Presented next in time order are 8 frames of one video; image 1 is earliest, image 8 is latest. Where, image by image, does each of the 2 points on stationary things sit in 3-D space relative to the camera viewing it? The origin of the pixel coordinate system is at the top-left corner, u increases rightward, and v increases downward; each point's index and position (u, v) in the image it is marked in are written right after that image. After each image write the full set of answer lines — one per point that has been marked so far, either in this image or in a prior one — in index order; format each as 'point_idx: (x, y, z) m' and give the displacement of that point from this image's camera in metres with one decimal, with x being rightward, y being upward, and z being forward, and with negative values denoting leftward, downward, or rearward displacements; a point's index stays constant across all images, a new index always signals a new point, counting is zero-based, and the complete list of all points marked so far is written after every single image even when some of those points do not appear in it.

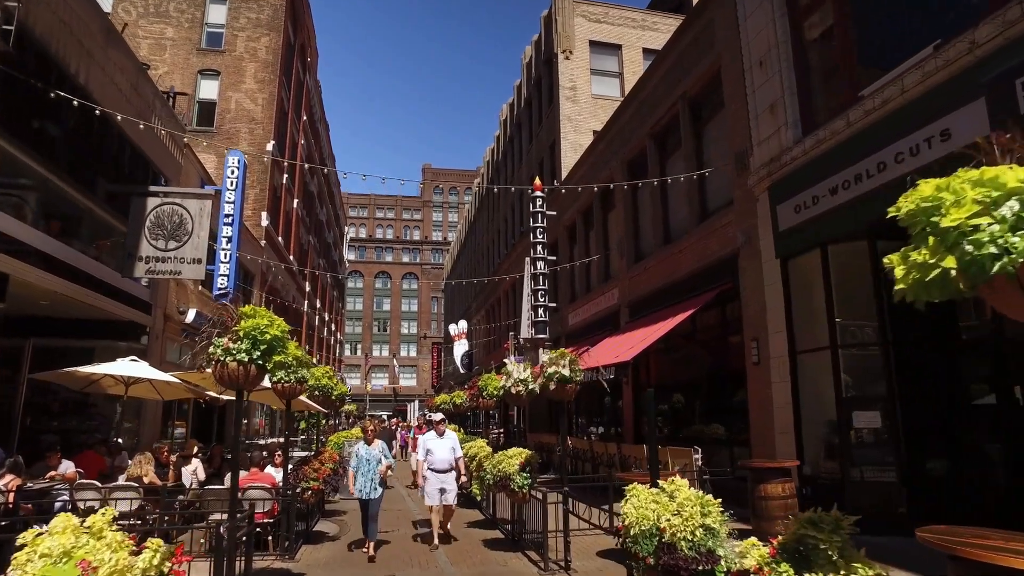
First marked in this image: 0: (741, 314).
0: (+5.0, -0.5, +12.4) m
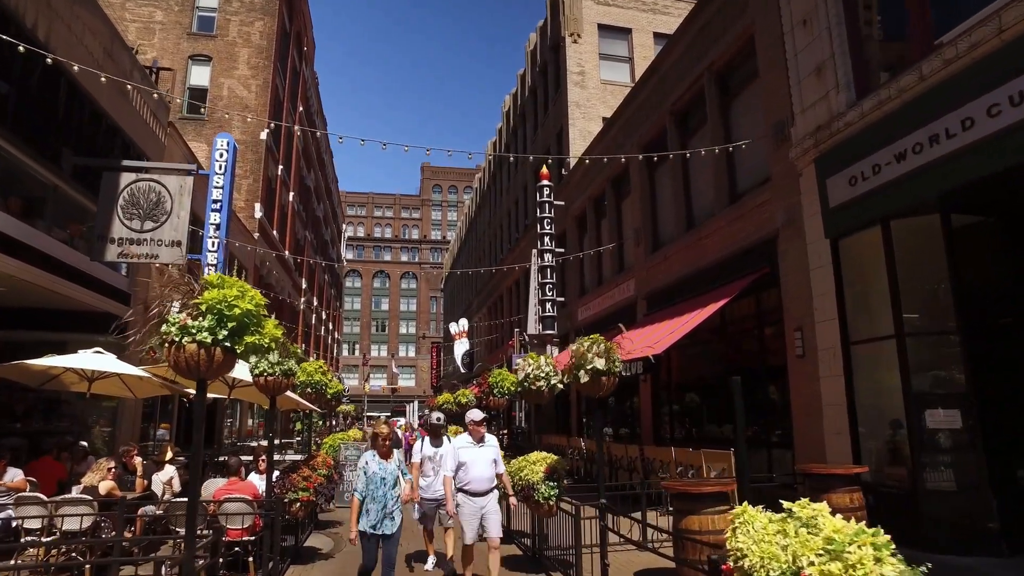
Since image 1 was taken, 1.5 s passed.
0: (+5.3, -0.3, +11.2) m
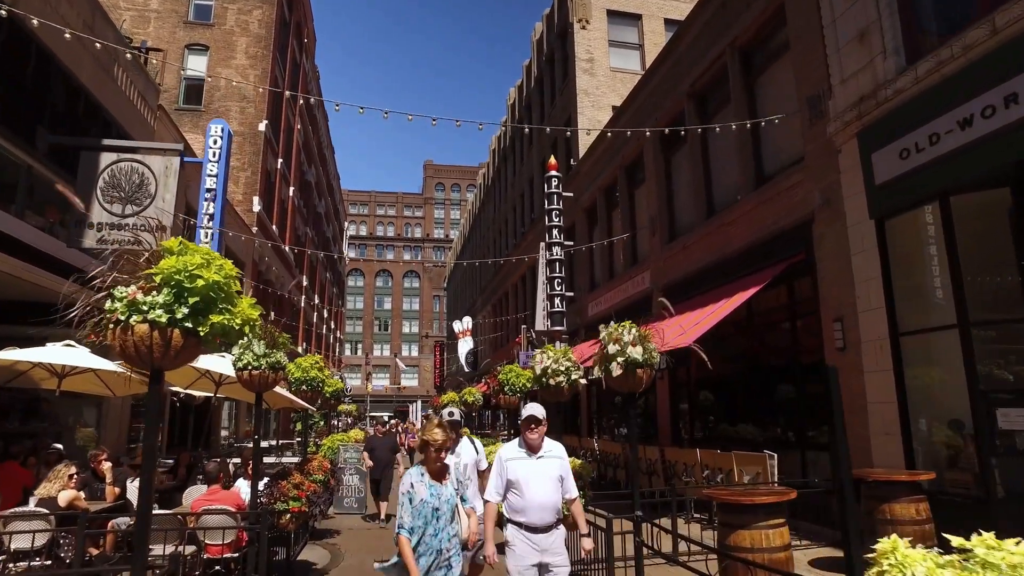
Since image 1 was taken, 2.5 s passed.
0: (+5.5, 0.0, +10.4) m
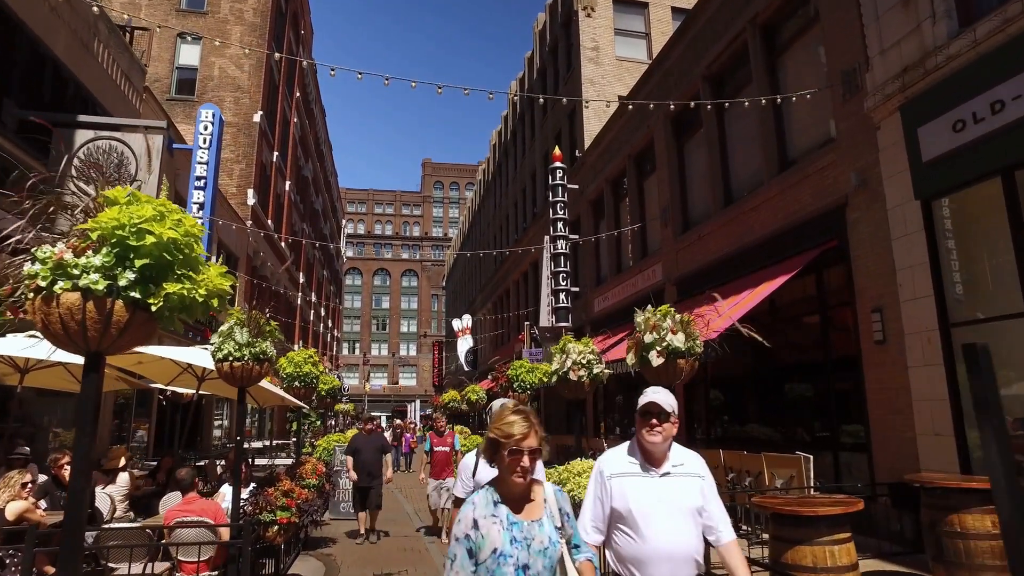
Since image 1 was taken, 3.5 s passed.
0: (+5.7, +0.1, +9.6) m
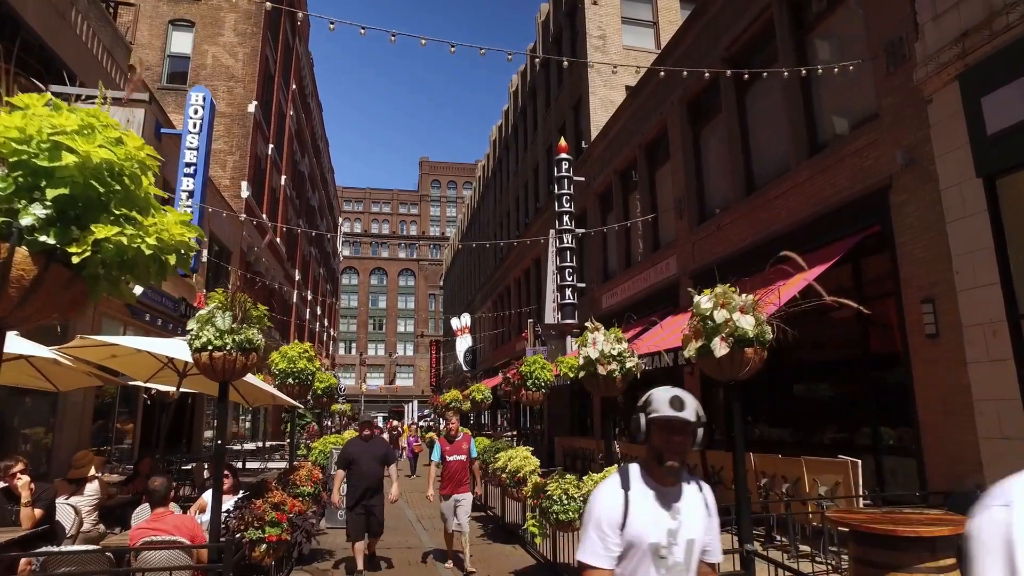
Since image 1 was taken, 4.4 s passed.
0: (+5.9, +0.3, +8.8) m
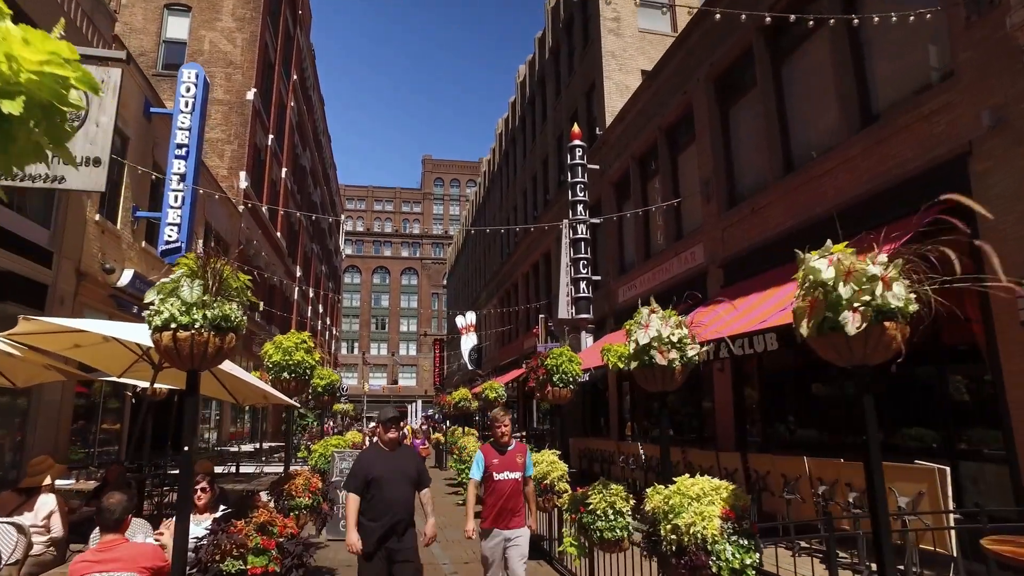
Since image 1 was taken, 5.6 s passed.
0: (+6.3, +0.5, +7.7) m
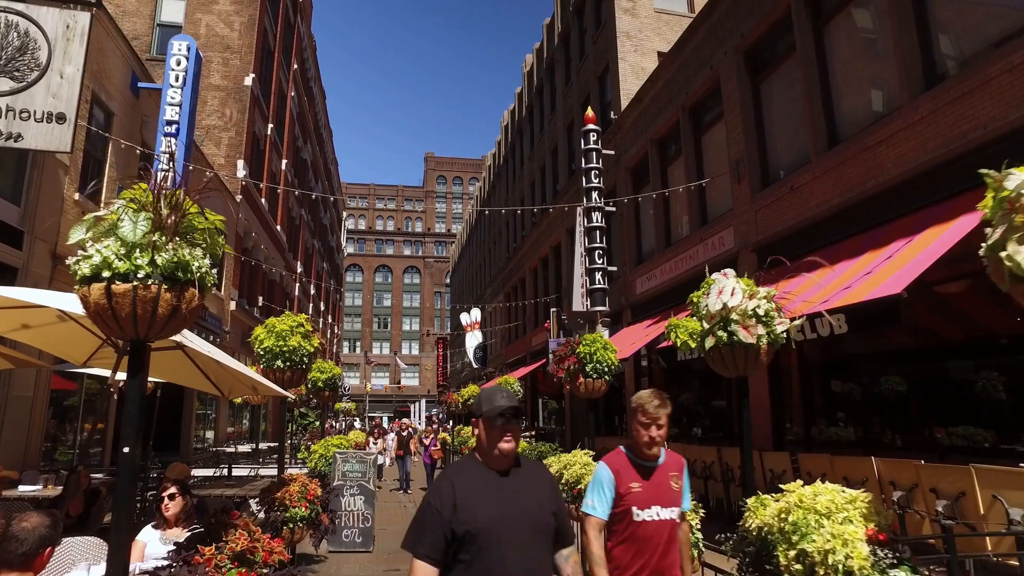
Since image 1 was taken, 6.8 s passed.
0: (+6.6, +0.8, +6.7) m
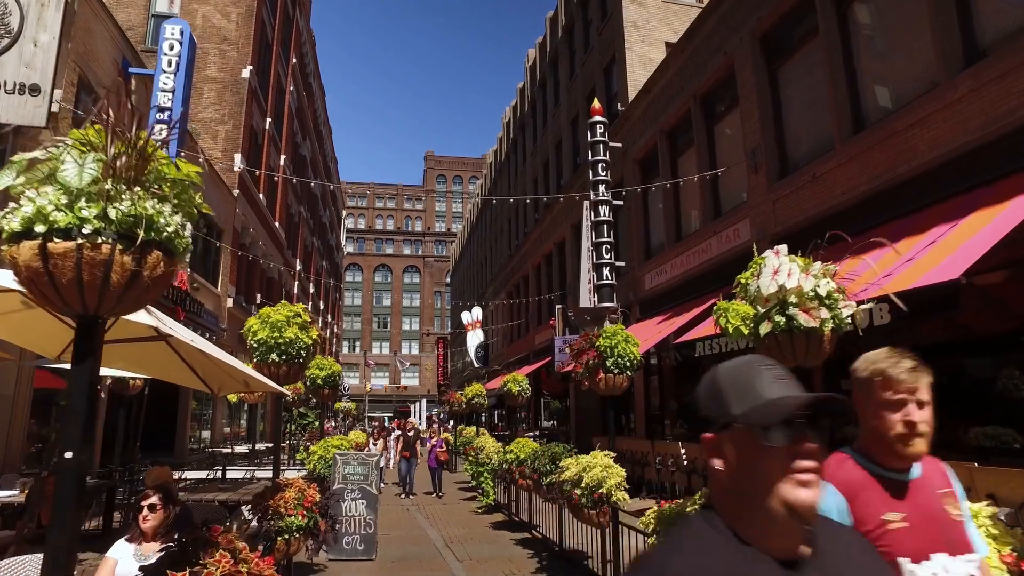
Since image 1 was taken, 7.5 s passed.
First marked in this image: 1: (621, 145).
0: (+6.8, +1.0, +6.2) m
1: (+3.7, +4.9, +19.5) m
